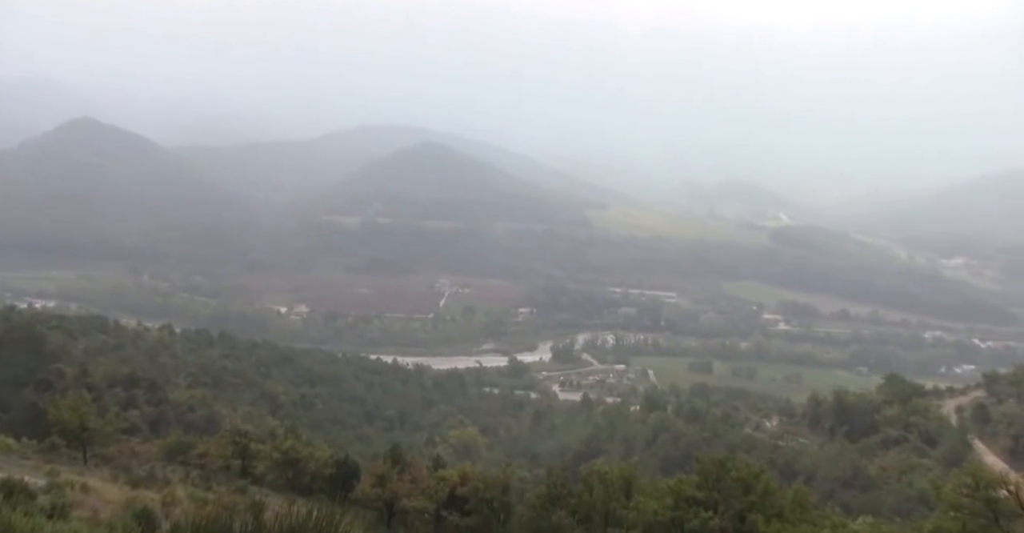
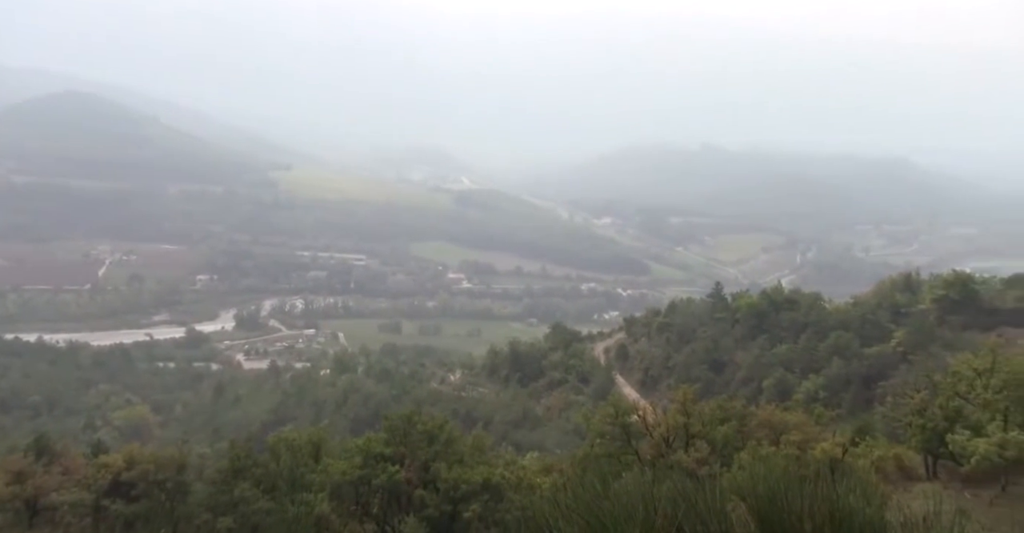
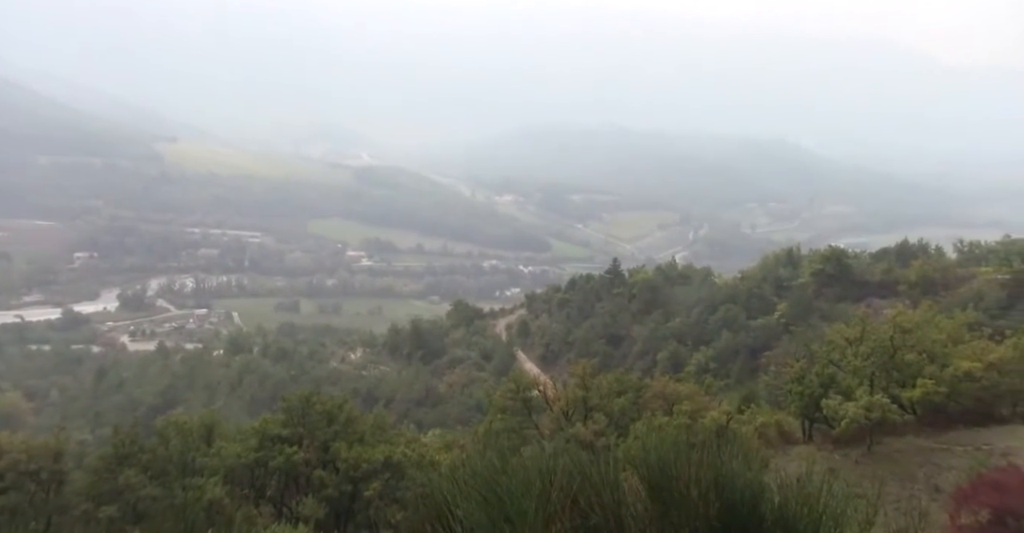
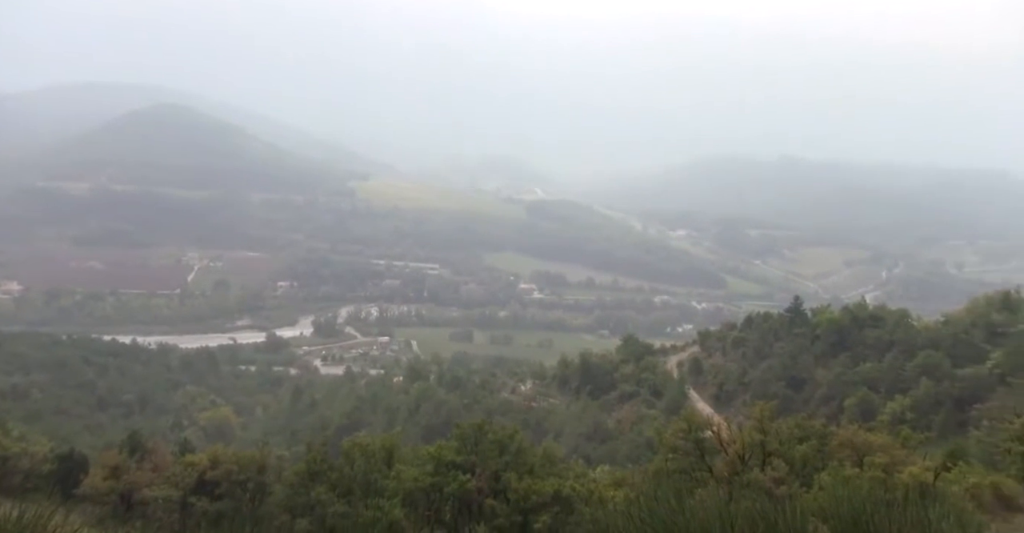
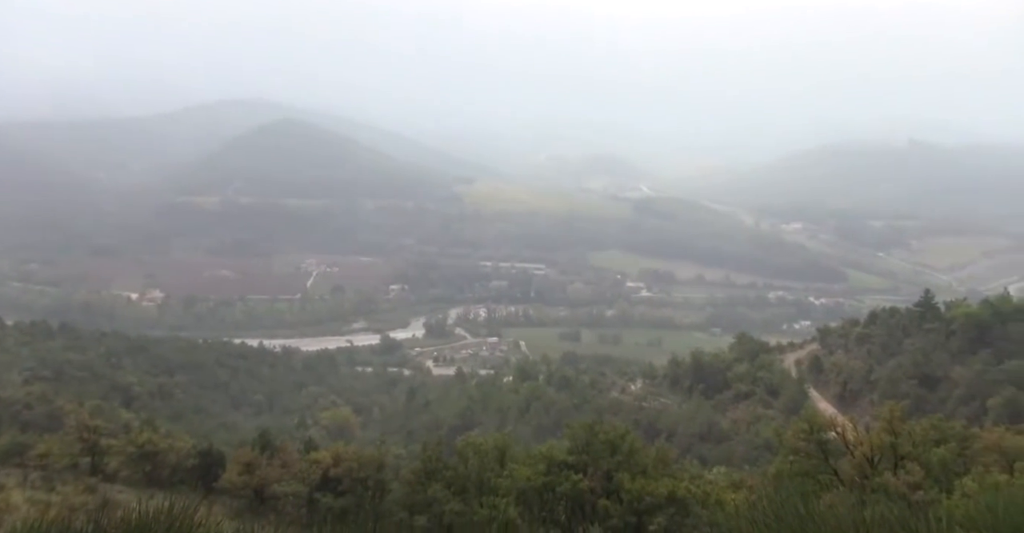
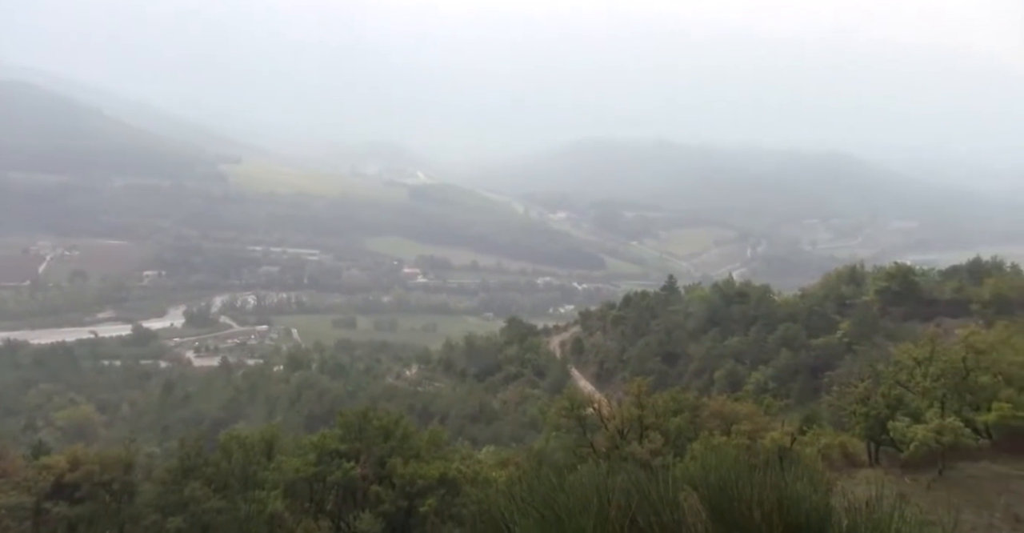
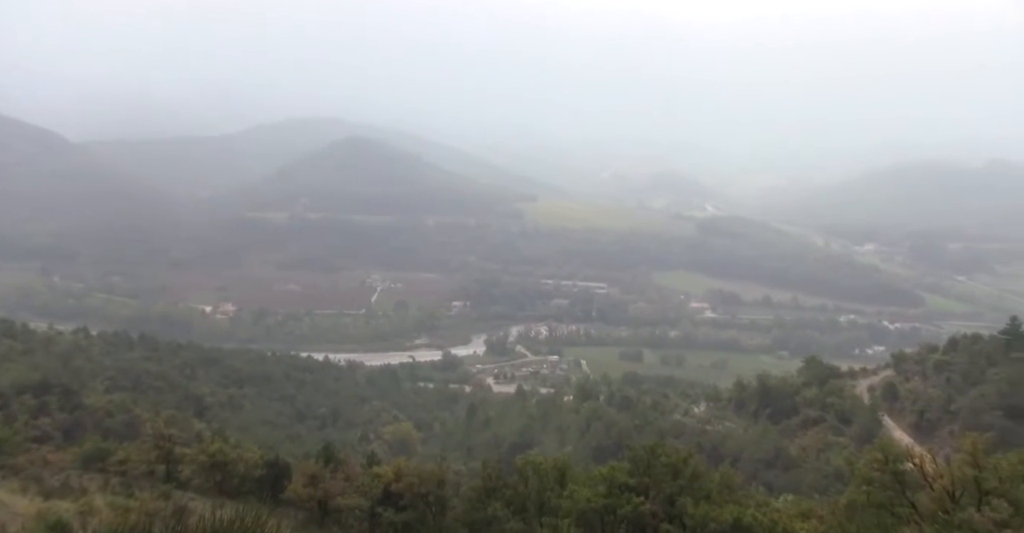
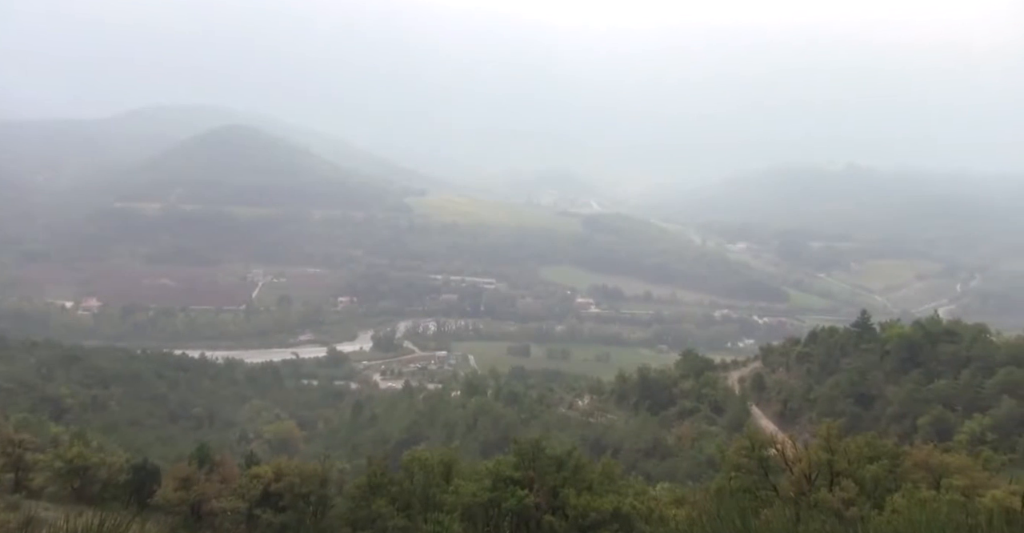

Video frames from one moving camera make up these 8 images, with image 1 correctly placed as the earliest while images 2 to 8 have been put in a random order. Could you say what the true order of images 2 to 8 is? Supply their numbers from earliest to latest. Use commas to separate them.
7, 5, 8, 4, 2, 6, 3
